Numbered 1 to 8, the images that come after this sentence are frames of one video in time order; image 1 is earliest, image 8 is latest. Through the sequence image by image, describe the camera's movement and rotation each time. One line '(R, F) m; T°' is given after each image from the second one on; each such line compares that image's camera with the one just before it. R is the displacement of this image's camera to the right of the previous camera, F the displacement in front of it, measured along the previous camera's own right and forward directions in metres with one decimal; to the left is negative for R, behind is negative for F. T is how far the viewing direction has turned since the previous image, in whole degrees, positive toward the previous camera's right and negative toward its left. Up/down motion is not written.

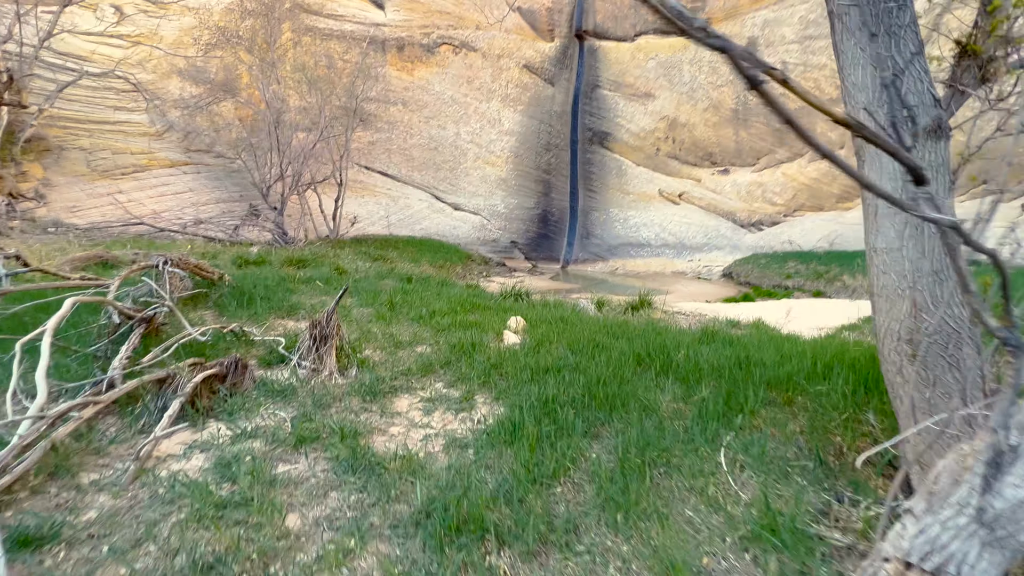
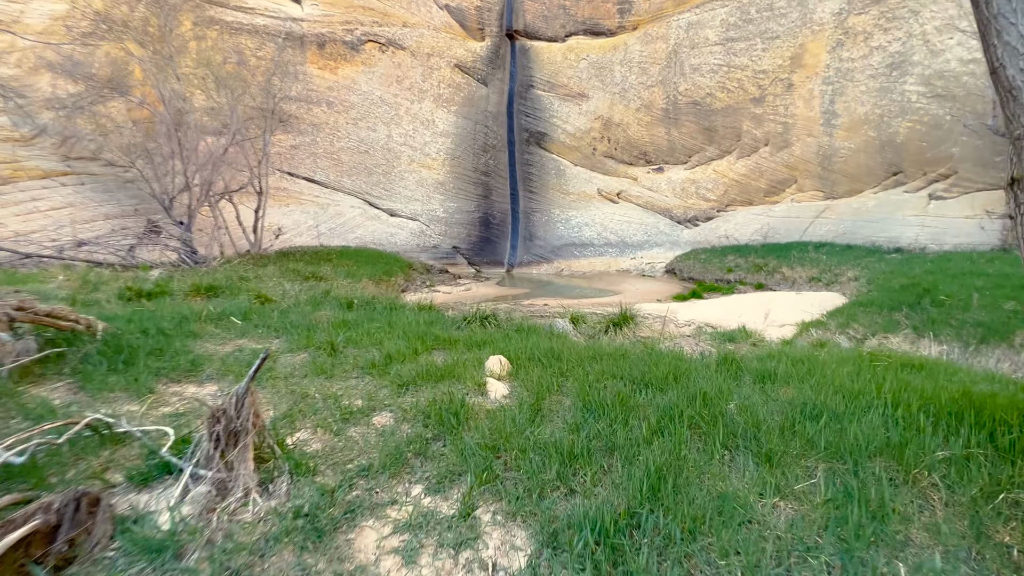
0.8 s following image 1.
(-0.2, +0.5) m; +8°
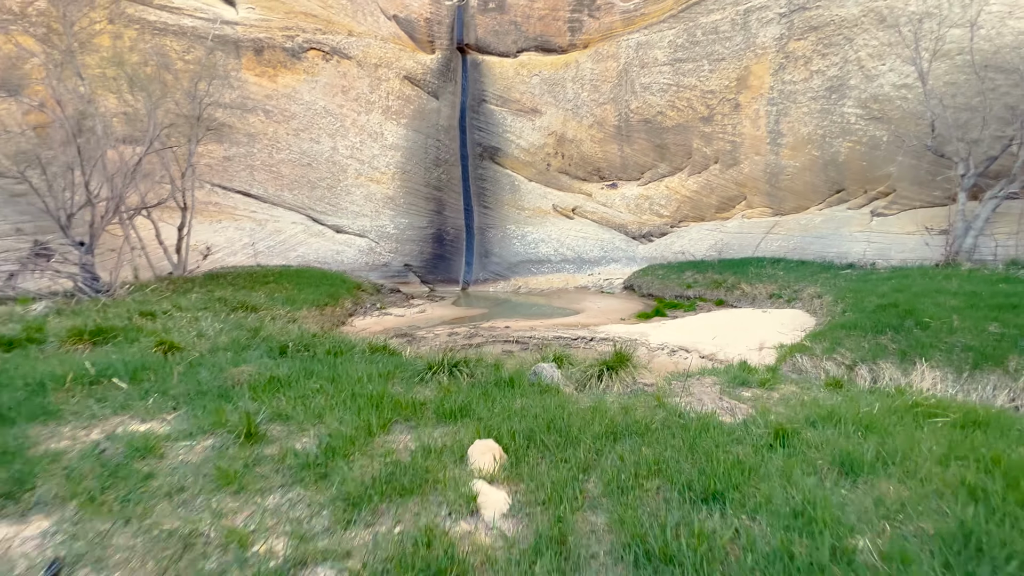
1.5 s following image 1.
(-0.1, +0.5) m; +6°
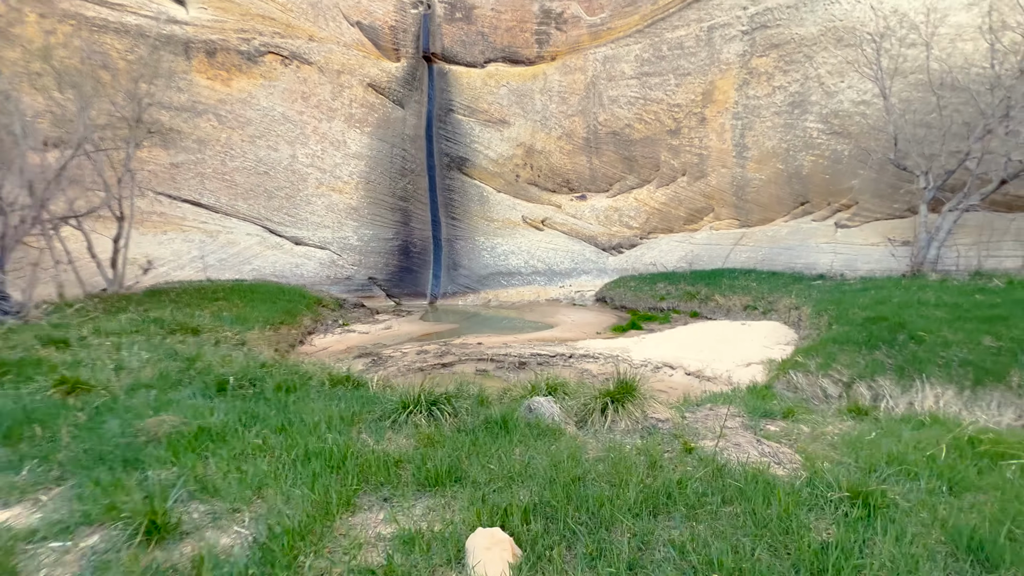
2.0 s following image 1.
(-0.1, +0.4) m; +4°
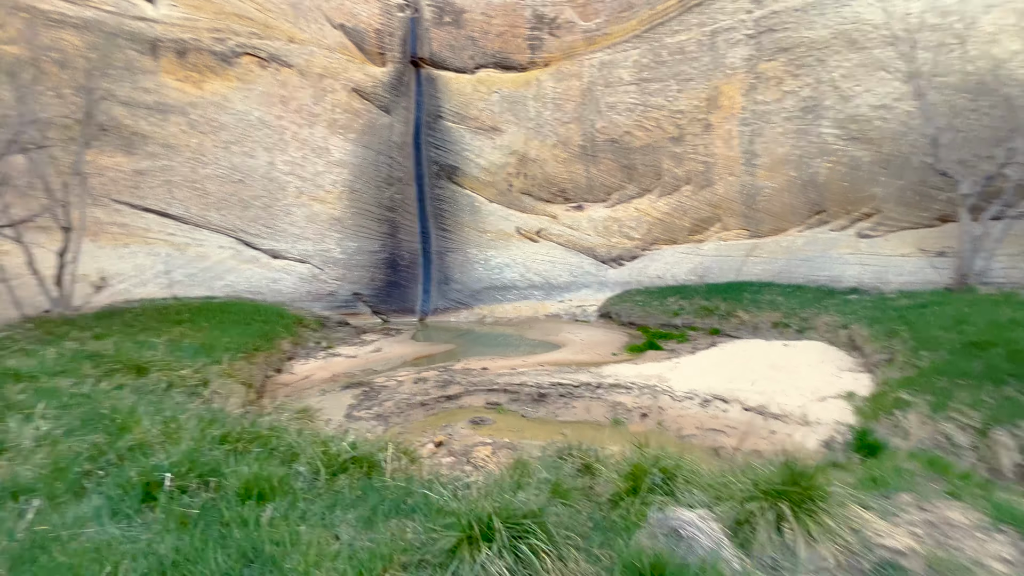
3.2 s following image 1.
(-0.4, +0.9) m; +2°
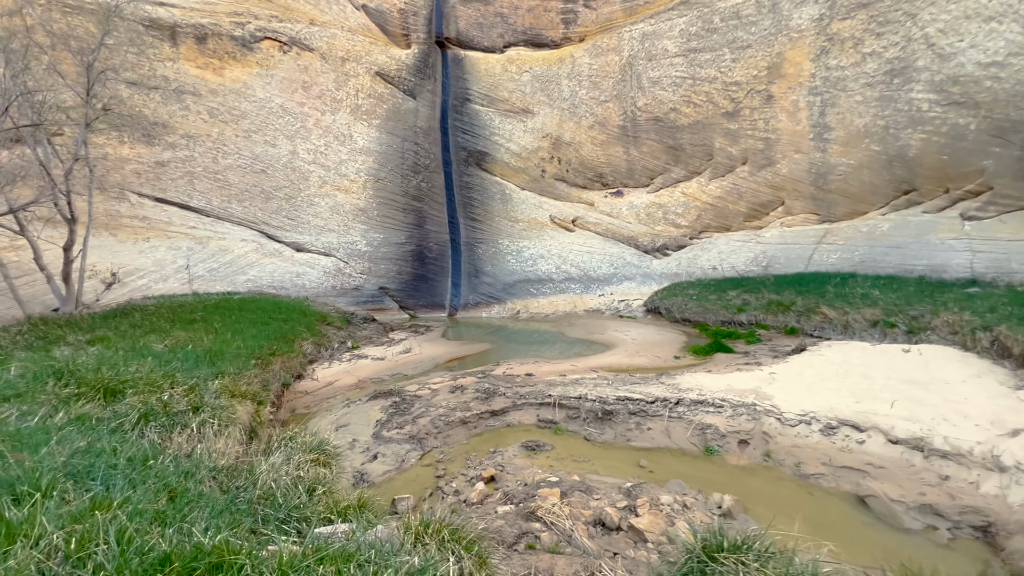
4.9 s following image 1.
(-0.4, +1.0) m; -3°
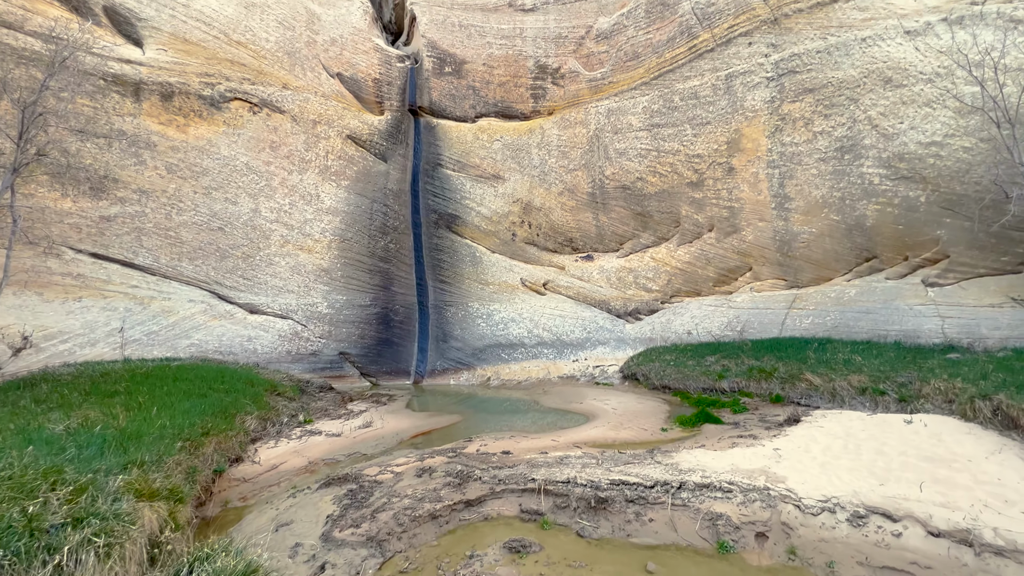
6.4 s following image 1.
(-0.1, +0.5) m; +4°
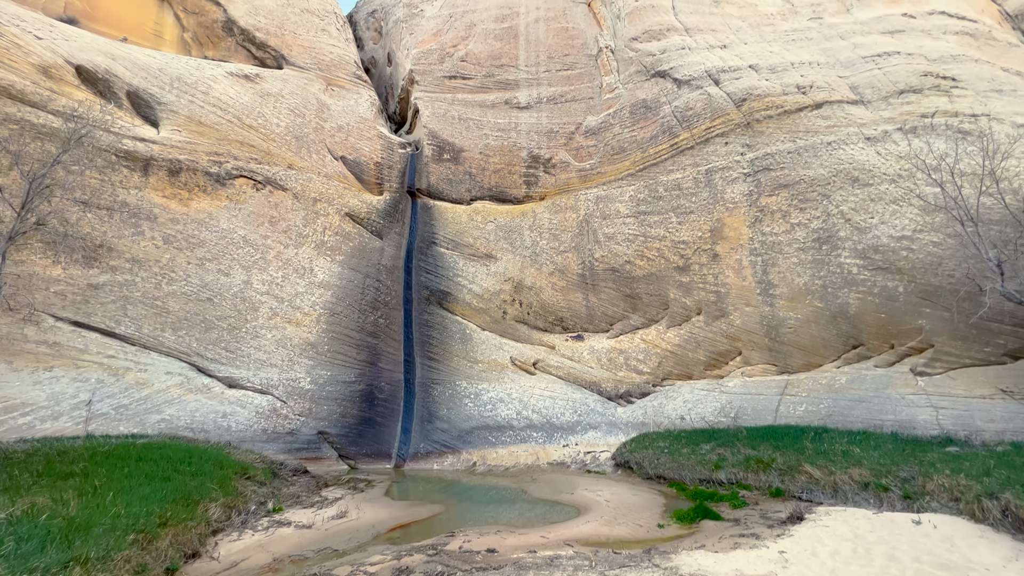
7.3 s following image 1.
(0.0, 0.0) m; +1°
